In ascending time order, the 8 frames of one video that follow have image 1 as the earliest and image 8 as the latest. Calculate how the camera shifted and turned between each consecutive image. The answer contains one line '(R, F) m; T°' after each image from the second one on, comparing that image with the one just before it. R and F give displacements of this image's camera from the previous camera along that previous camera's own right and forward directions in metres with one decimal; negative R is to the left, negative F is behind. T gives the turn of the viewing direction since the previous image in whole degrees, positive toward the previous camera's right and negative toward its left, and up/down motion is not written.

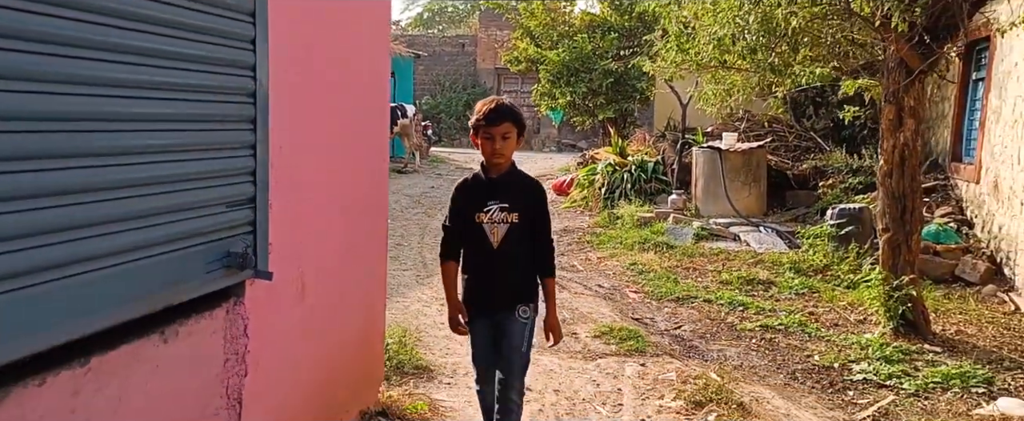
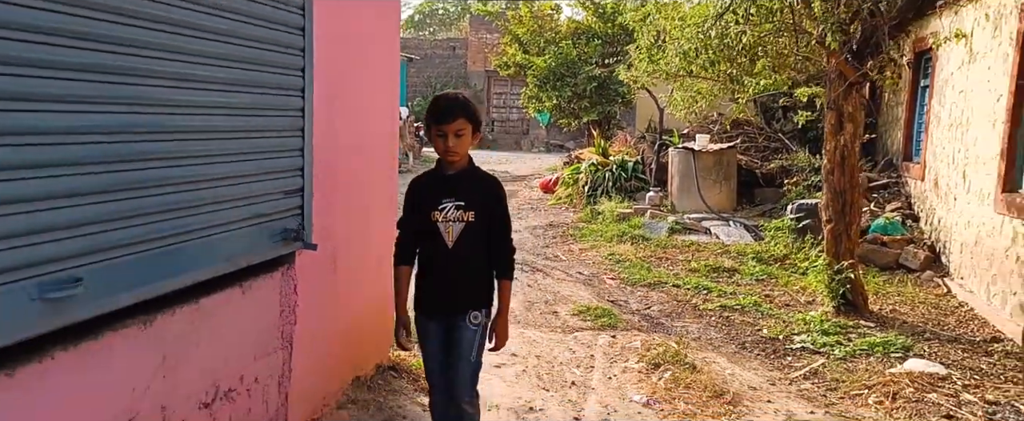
(0.0, -0.7) m; +1°
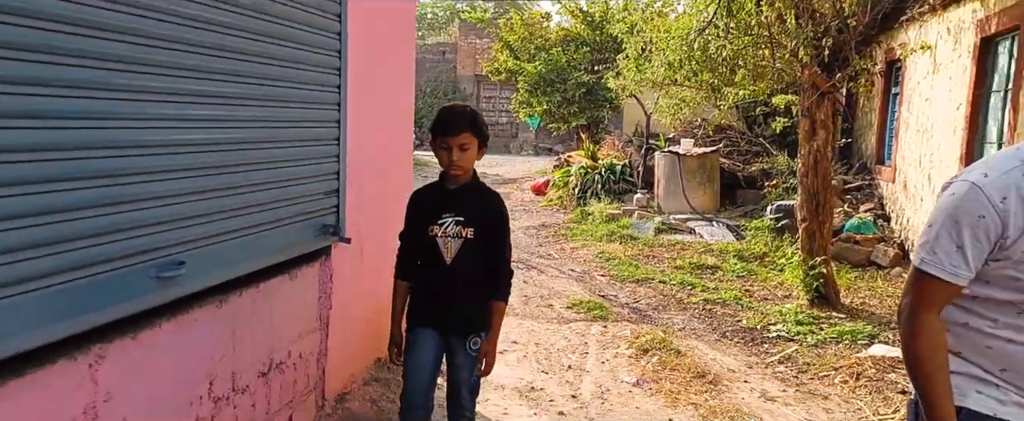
(-0.1, -0.4) m; +1°
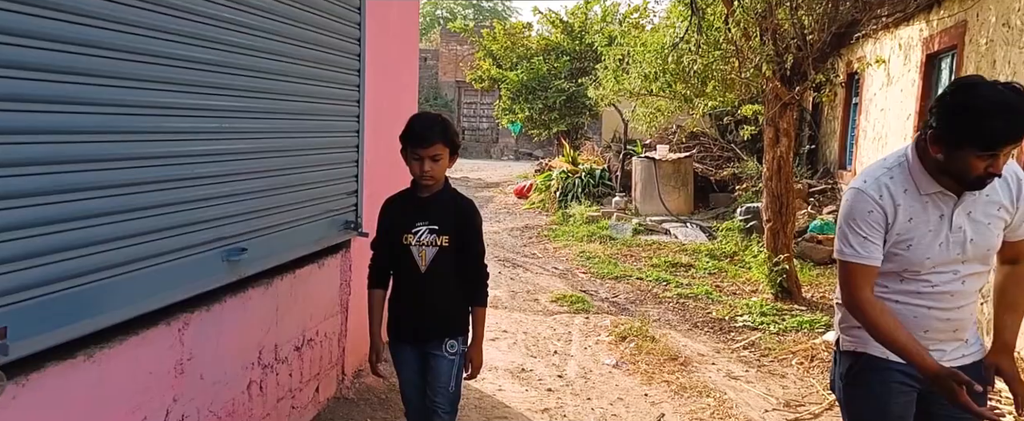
(-0.1, -0.5) m; +2°
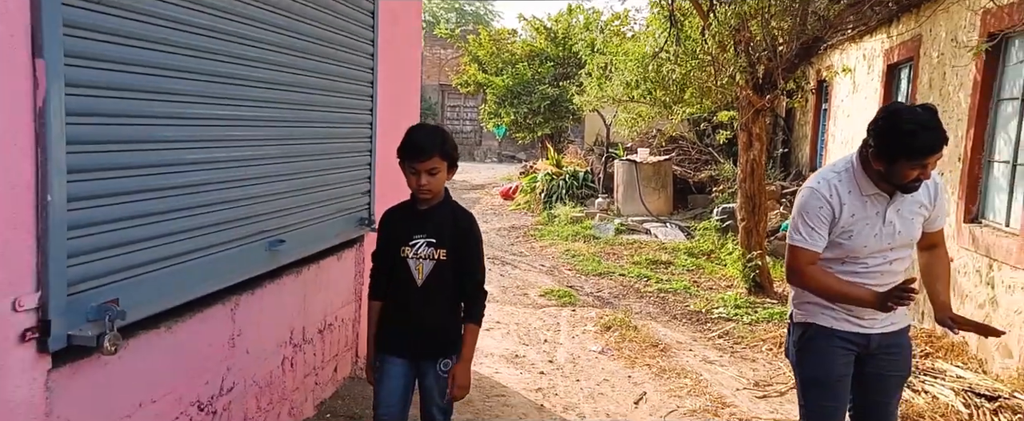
(-0.1, -0.4) m; +2°
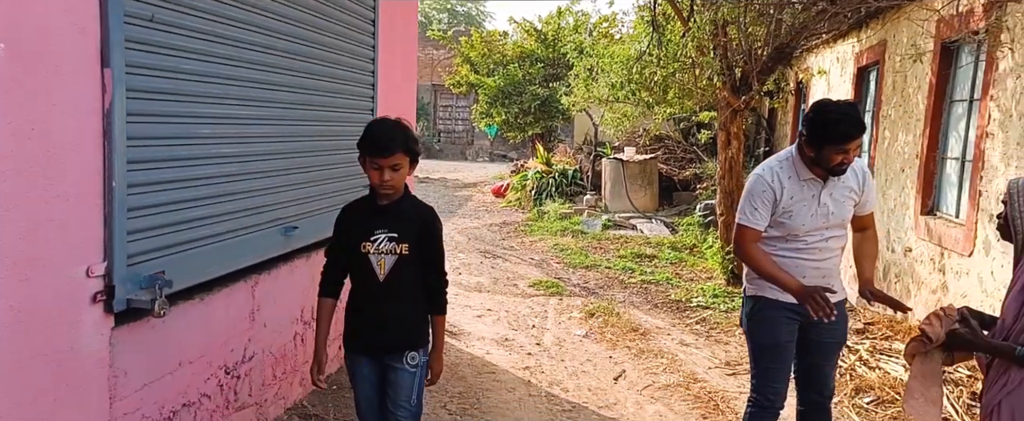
(0.0, -0.4) m; +1°
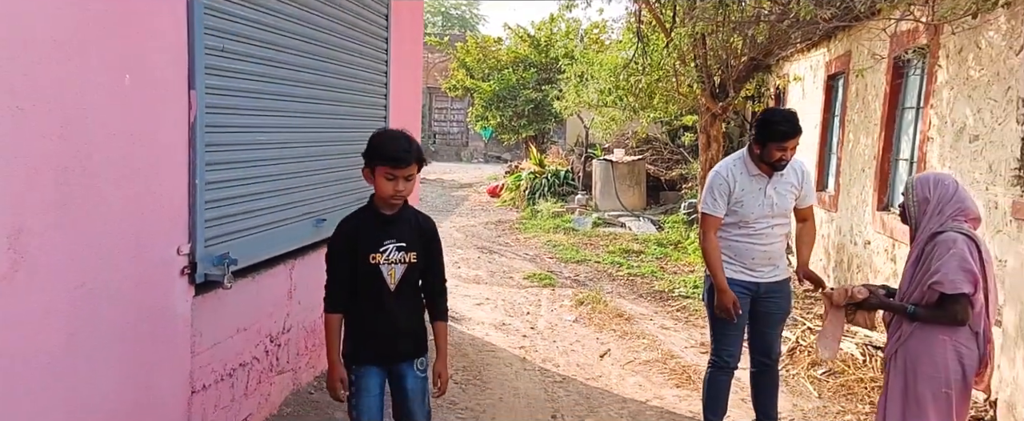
(0.0, -0.5) m; +1°
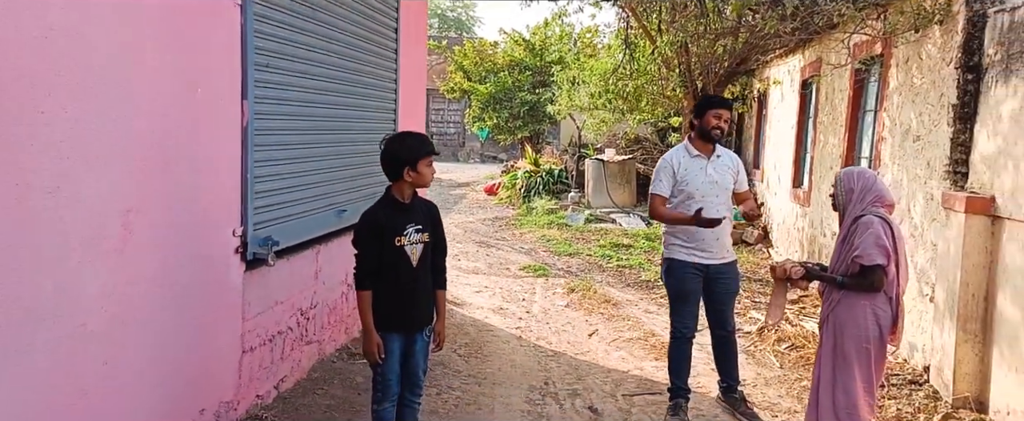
(0.0, -0.5) m; 0°
